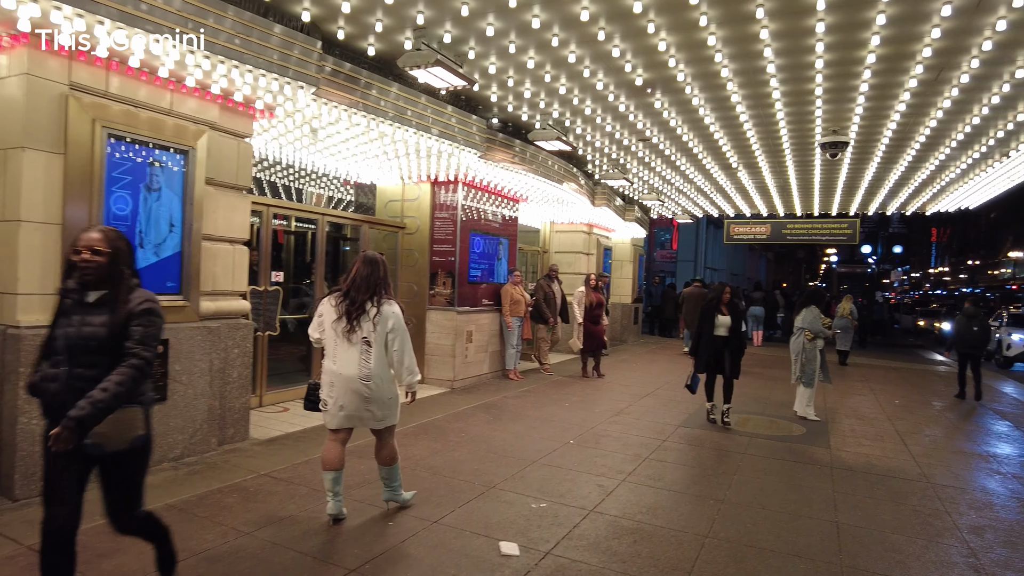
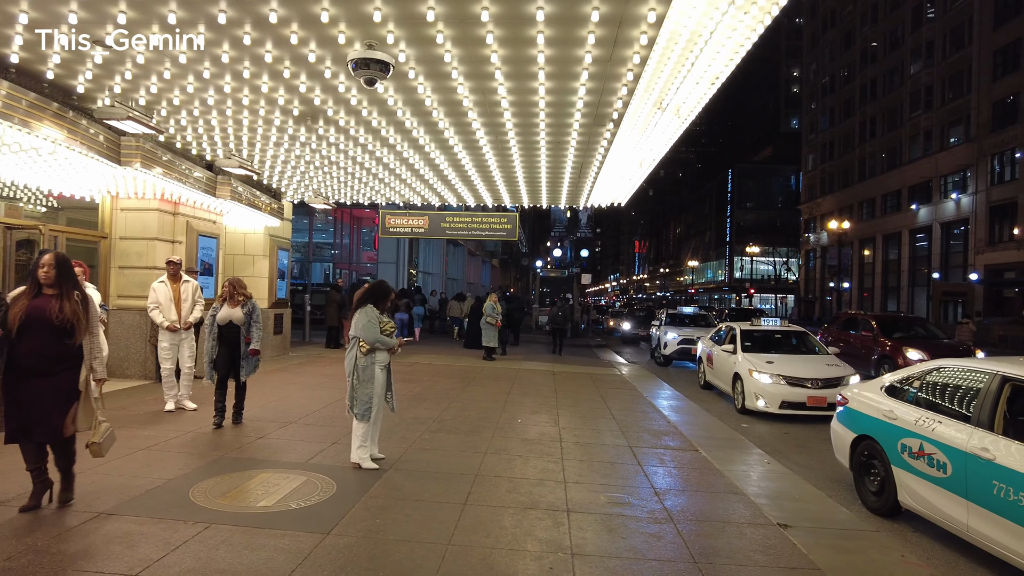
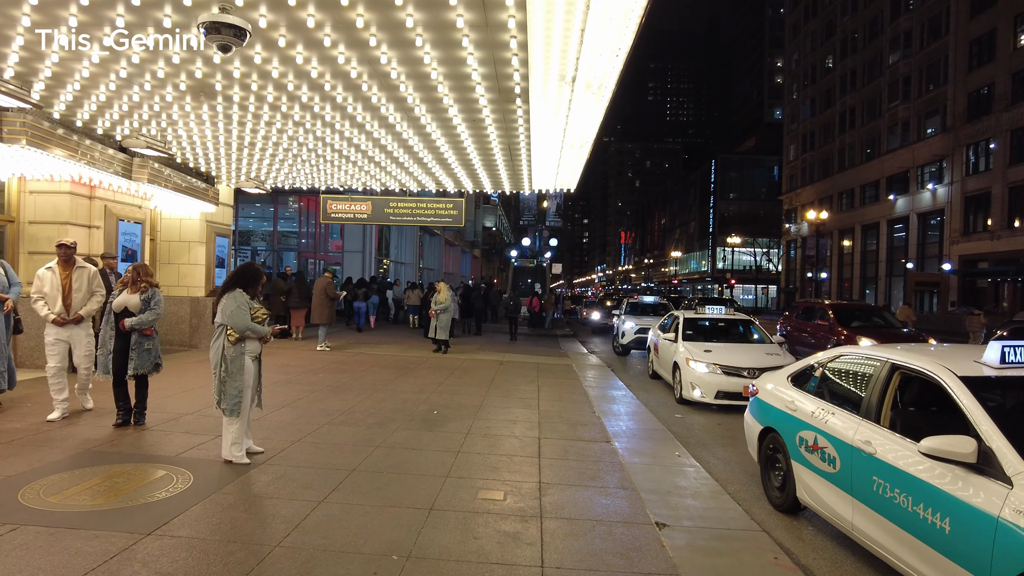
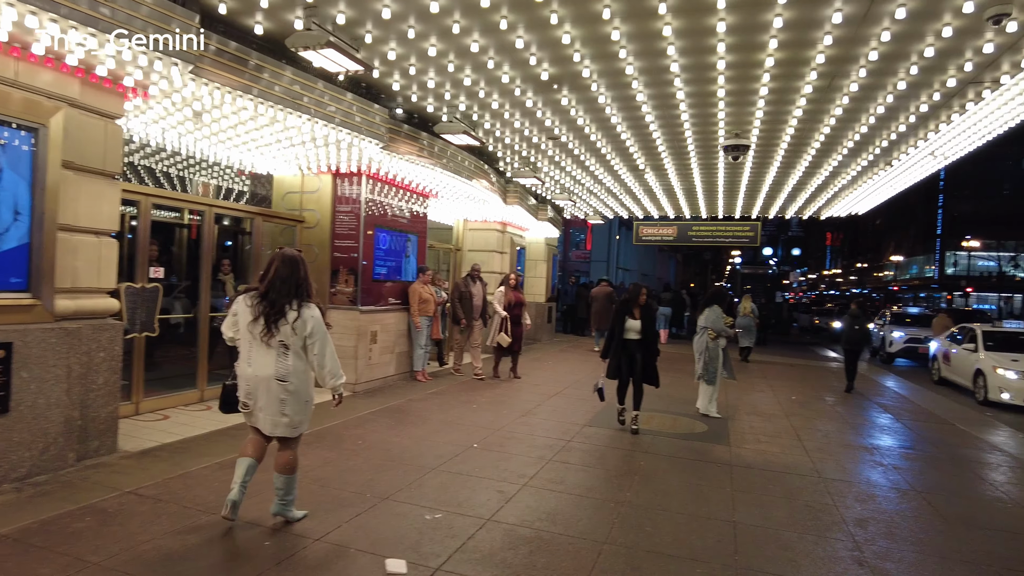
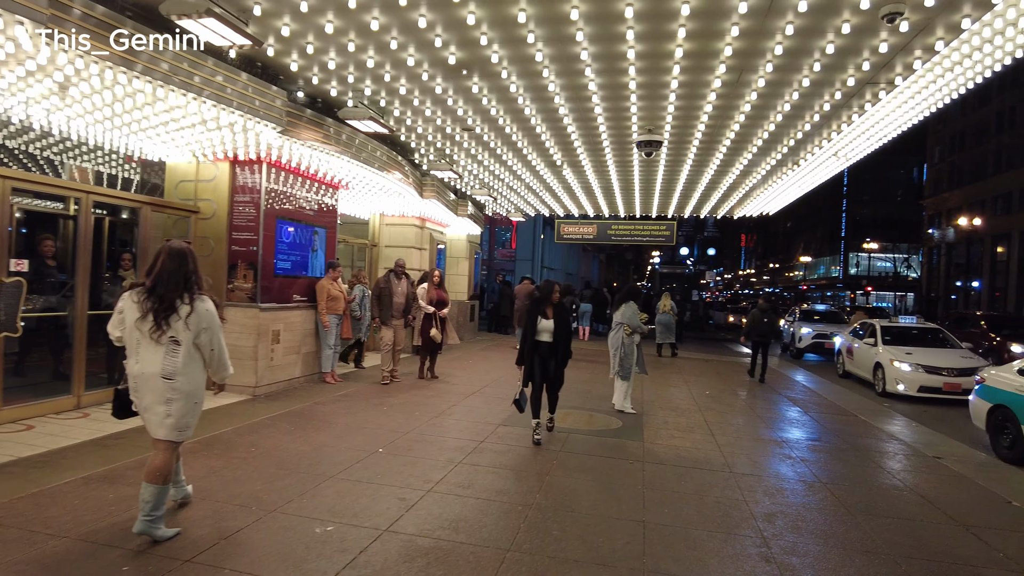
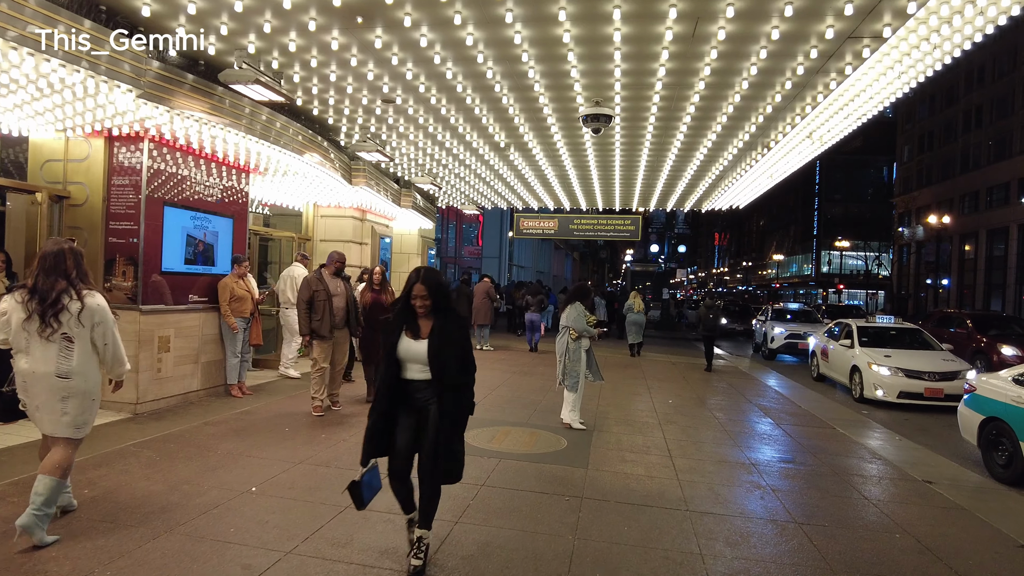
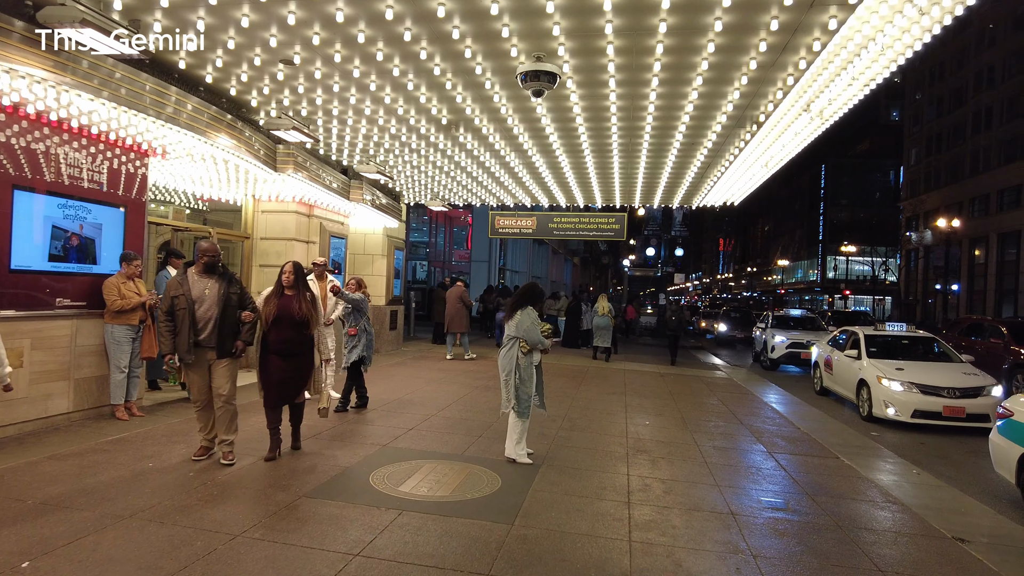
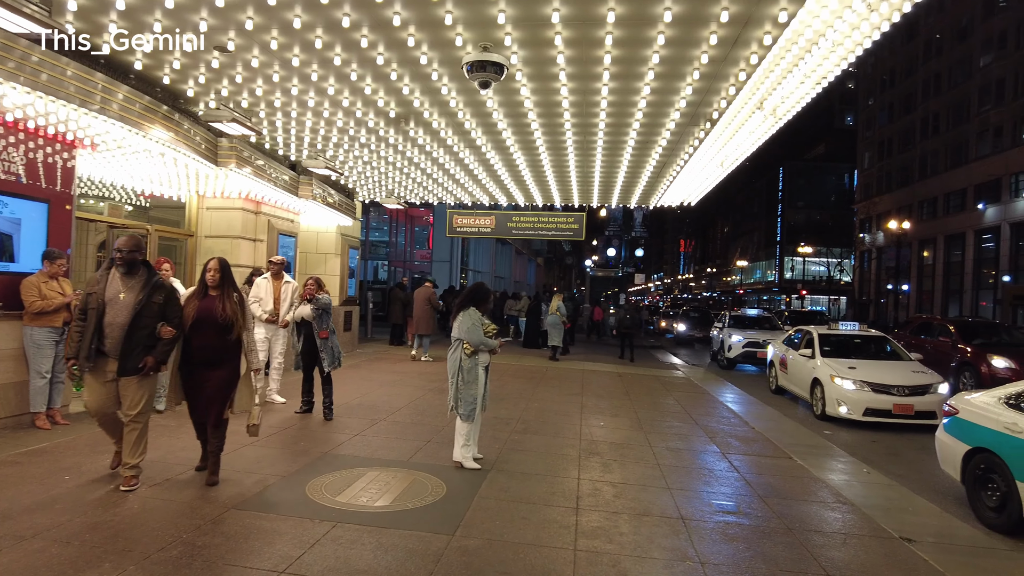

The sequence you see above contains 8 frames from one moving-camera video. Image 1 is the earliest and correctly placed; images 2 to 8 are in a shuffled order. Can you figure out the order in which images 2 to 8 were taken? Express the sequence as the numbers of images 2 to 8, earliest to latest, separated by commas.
4, 5, 6, 7, 8, 2, 3
